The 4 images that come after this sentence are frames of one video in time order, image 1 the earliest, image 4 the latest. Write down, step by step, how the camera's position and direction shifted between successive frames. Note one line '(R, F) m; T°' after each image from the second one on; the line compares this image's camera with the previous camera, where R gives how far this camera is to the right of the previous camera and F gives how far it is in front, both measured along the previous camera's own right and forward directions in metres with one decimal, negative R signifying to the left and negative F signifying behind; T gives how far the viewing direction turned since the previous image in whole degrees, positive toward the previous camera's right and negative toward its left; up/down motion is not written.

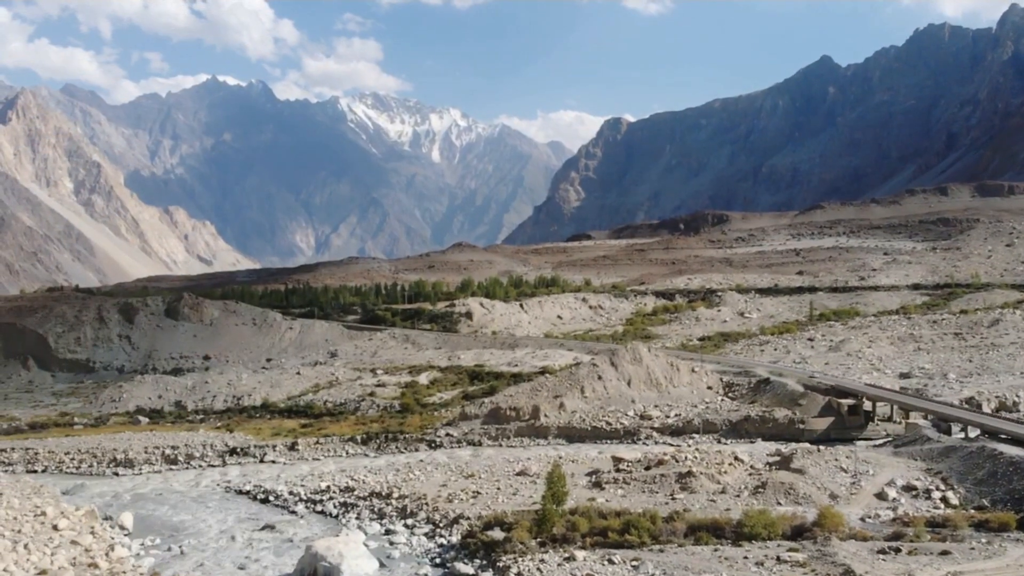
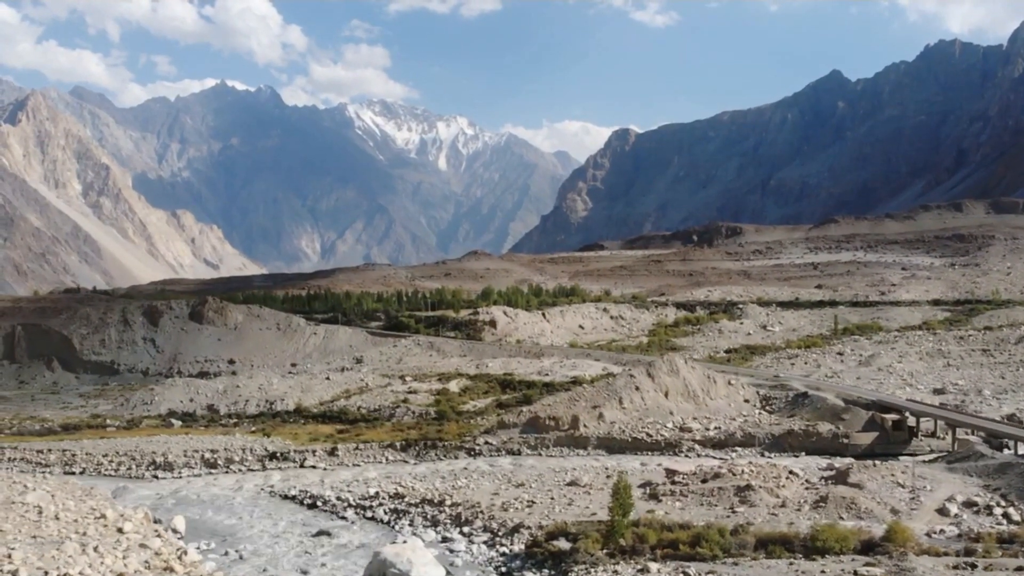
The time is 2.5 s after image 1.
(-1.4, 0.0) m; 0°
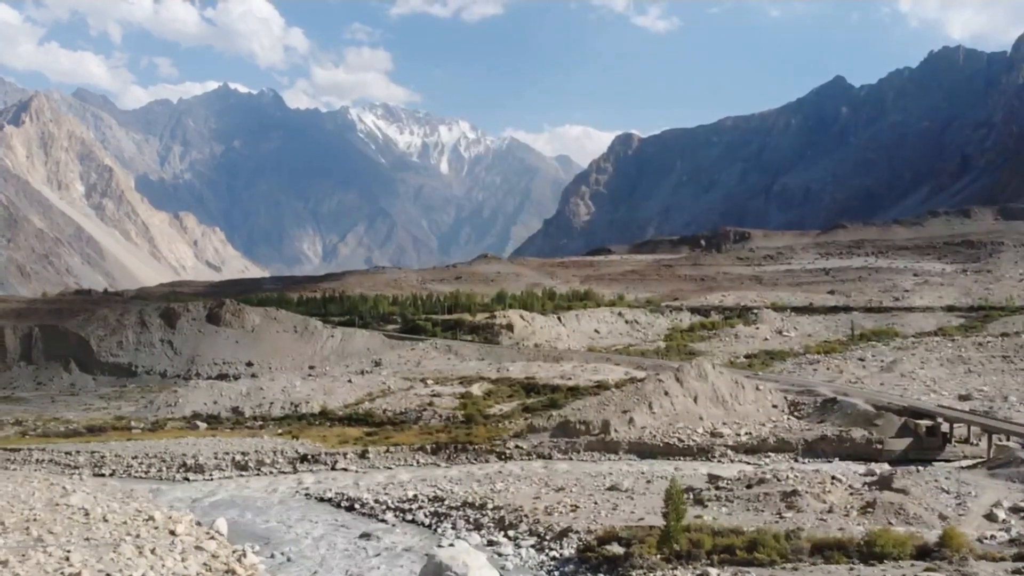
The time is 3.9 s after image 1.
(-1.1, 0.0) m; 0°
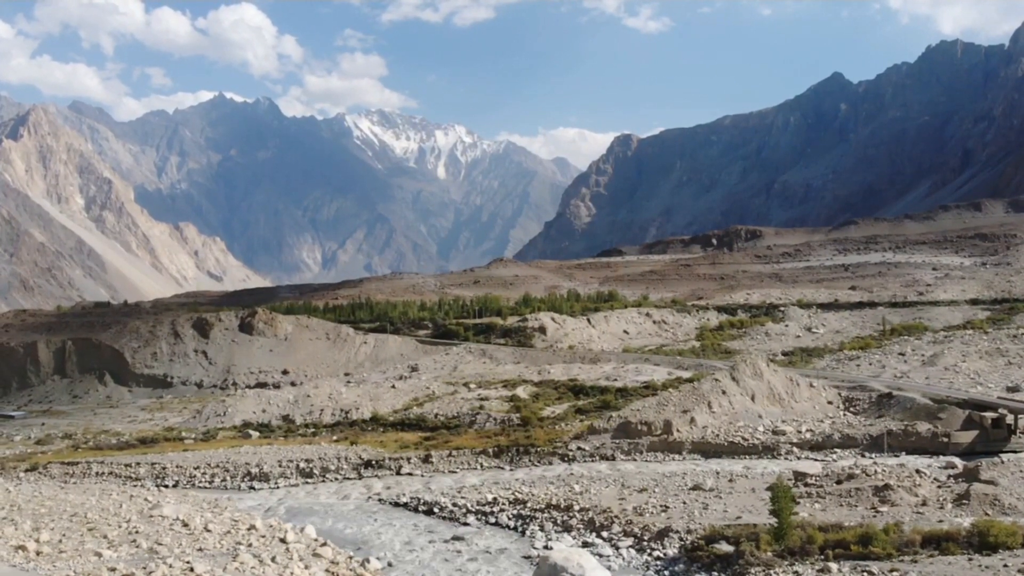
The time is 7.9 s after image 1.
(-2.2, -0.1) m; 0°
